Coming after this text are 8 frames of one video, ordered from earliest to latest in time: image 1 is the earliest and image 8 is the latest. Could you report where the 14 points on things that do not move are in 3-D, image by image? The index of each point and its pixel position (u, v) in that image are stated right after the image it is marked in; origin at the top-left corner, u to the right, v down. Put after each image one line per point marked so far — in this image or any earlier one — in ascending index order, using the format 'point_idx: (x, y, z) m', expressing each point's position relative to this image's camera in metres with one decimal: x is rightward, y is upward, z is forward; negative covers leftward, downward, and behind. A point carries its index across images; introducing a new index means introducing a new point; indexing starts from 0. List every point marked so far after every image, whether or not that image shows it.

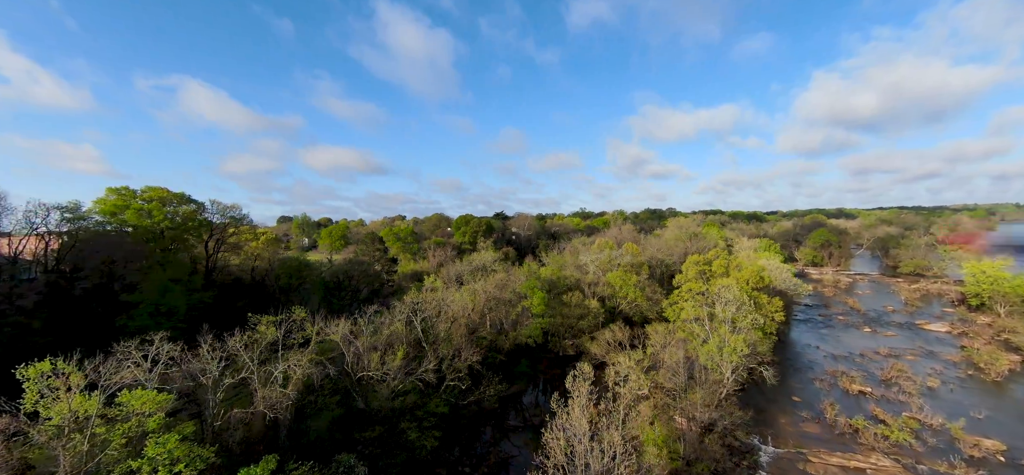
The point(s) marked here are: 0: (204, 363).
0: (-13.7, -5.7, +18.3) m
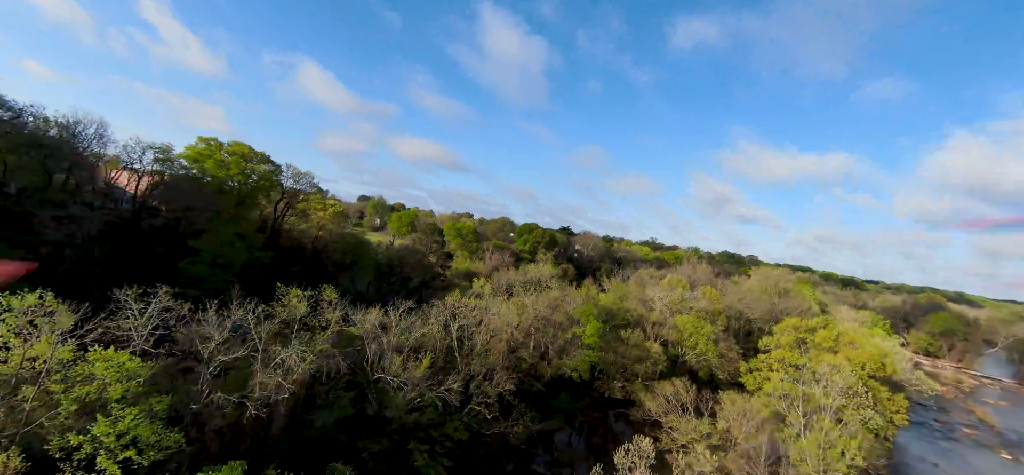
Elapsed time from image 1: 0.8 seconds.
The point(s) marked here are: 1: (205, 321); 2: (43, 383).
0: (-12.0, -3.7, +16.2) m
1: (-12.5, -3.4, +16.8) m
2: (-13.4, -4.2, +11.7) m
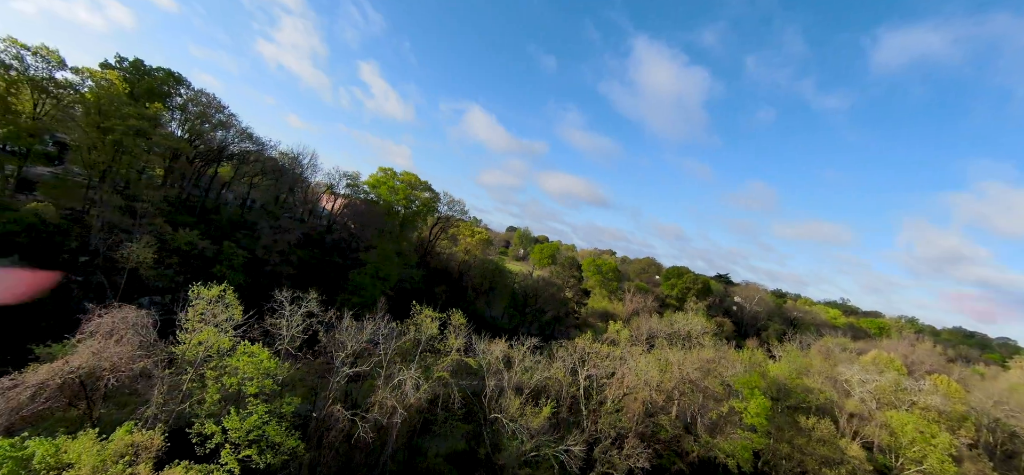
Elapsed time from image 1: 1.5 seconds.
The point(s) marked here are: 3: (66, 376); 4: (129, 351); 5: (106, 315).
0: (-7.0, -4.2, +16.7) m
1: (-7.2, -3.9, +17.5) m
2: (-9.8, -4.1, +12.9) m
3: (-12.5, -3.9, +11.5) m
4: (-11.4, -3.4, +12.3) m
5: (-12.8, -2.5, +13.0) m
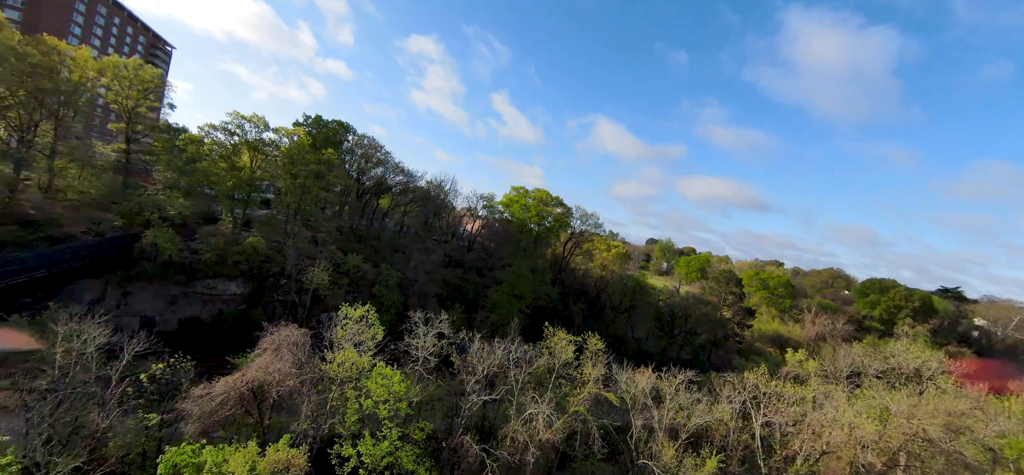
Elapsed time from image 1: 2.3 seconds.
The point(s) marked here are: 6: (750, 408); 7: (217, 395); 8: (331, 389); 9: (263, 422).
0: (-1.6, -4.9, +16.0) m
1: (-1.6, -4.7, +16.8) m
2: (-5.5, -4.9, +13.4) m
3: (-8.5, -4.7, +12.9) m
4: (-7.3, -4.3, +13.3) m
5: (-8.4, -3.4, +14.5) m
6: (+10.8, -7.7, +18.6) m
7: (-9.0, -4.8, +12.6) m
8: (-5.9, -4.9, +13.4) m
9: (-8.4, -6.2, +13.9) m
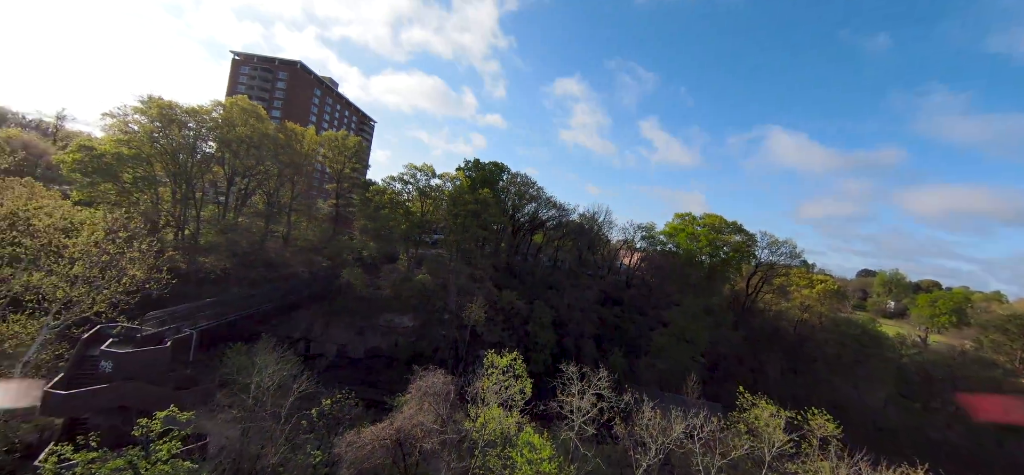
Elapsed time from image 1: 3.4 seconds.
0: (+3.9, -6.1, +12.6) m
1: (+4.2, -5.9, +13.3) m
2: (-0.7, -6.0, +11.5) m
3: (-3.7, -5.9, +12.2) m
4: (-2.4, -5.5, +12.2) m
5: (-3.0, -4.8, +13.7) m
6: (+16.4, -8.5, +10.3) m
7: (-4.3, -6.0, +12.1) m
8: (-1.1, -6.1, +11.7) m
9: (-3.2, -7.5, +12.9) m
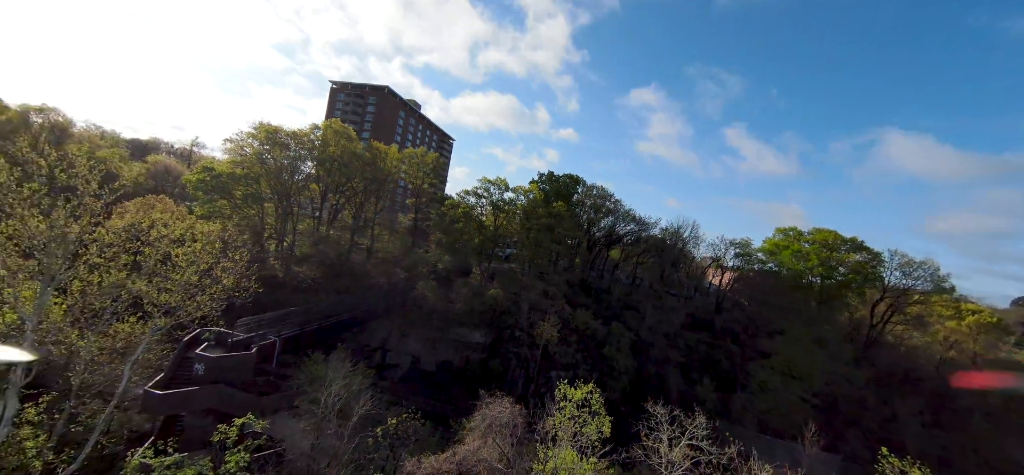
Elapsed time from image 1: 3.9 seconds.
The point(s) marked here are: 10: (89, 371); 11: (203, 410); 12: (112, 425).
0: (+5.9, -6.5, +10.3) m
1: (+6.3, -6.4, +11.0) m
2: (+1.2, -6.4, +10.0) m
3: (-1.7, -6.3, +11.2) m
4: (-0.4, -5.8, +11.0) m
5: (-0.7, -5.2, +12.7) m
6: (+17.8, -9.0, +5.7) m
7: (-2.3, -6.4, +11.2) m
8: (+0.8, -6.5, +10.3) m
9: (-1.1, -7.9, +11.8) m
10: (-15.0, -4.7, +14.6) m
11: (-11.5, -6.4, +15.3) m
12: (-13.2, -6.2, +13.6) m
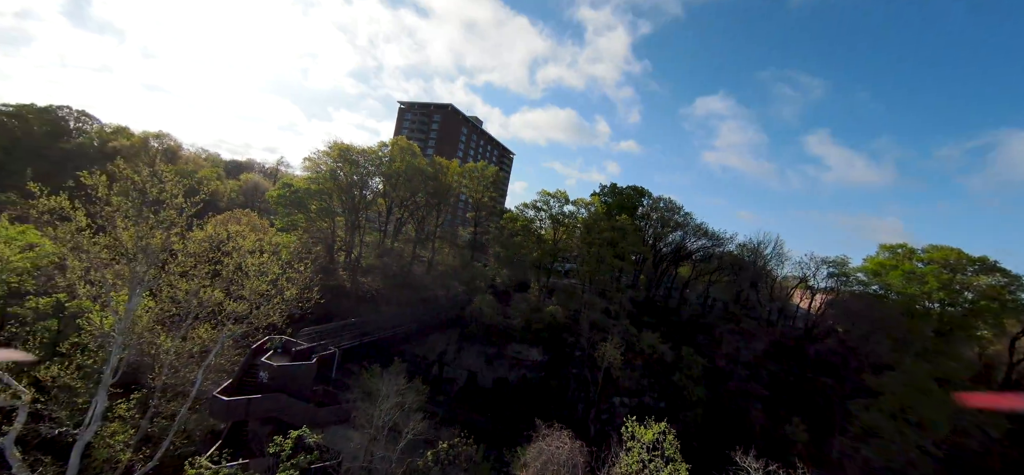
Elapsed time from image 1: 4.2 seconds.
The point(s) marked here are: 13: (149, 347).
0: (+7.1, -6.9, +8.2) m
1: (+7.6, -6.8, +8.8) m
2: (+2.4, -6.7, +8.6) m
3: (-0.2, -6.6, +10.2) m
4: (+1.0, -6.2, +9.8) m
5: (+1.0, -5.6, +11.5) m
6: (+18.2, -9.3, +1.9) m
7: (-0.8, -6.8, +10.3) m
8: (+2.1, -6.8, +8.9) m
9: (+0.4, -8.3, +10.7) m
10: (-12.9, -5.1, +15.6) m
11: (-9.4, -6.8, +15.6) m
12: (-11.3, -6.6, +14.2) m
13: (-13.9, -4.2, +15.7) m
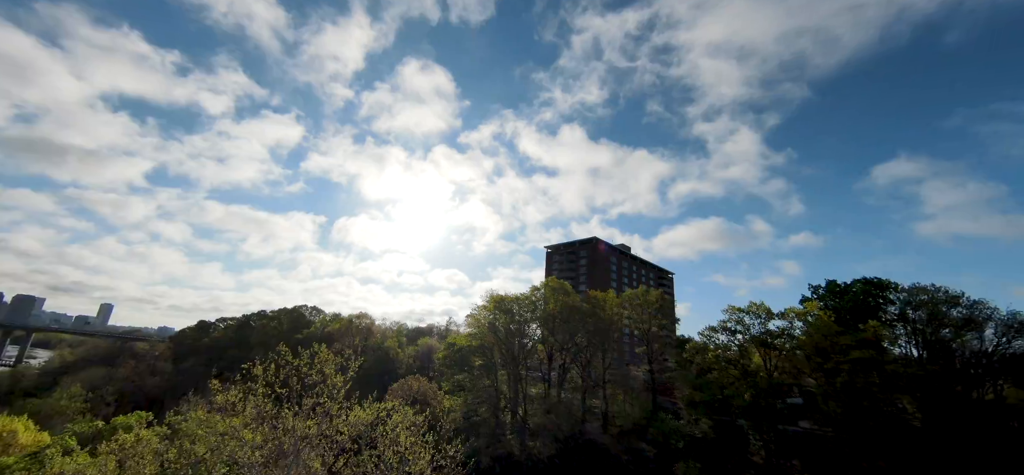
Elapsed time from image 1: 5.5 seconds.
0: (+9.9, -6.4, -0.8) m
1: (+10.6, -6.3, -0.4) m
2: (+5.8, -7.4, +1.2) m
3: (+3.9, -8.4, +3.5) m
4: (+4.9, -7.6, +2.9) m
5: (+5.4, -7.5, +4.6) m
6: (+18.0, -4.4, -10.7) m
7: (+3.4, -8.6, +3.7) m
8: (+5.6, -7.6, +1.5) m
9: (+4.9, -9.9, +3.1) m
10: (-5.9, -11.2, +12.8) m
11: (-2.5, -12.1, +11.1) m
12: (-4.8, -11.9, +10.6) m
13: (-6.9, -10.6, +13.6) m
